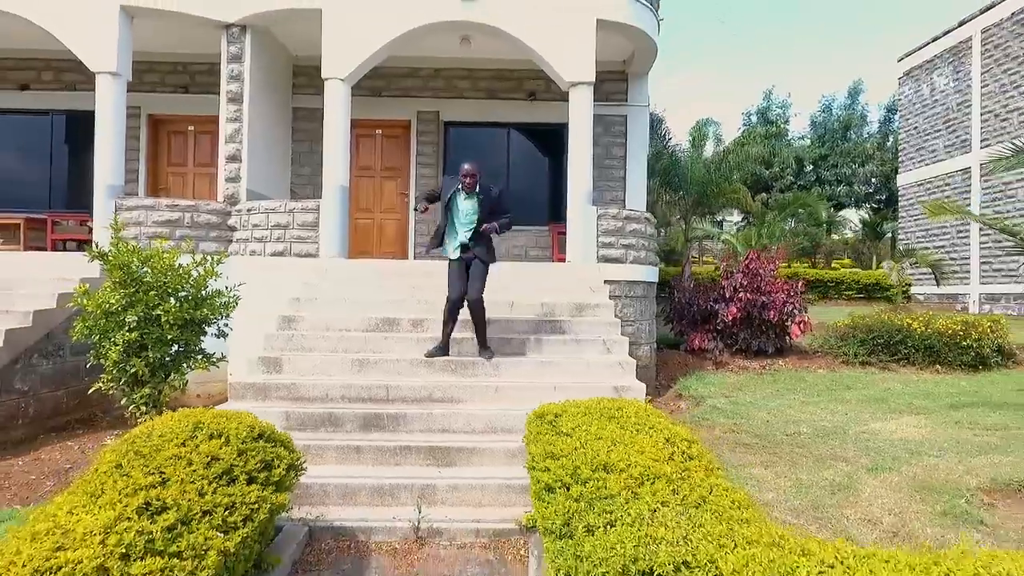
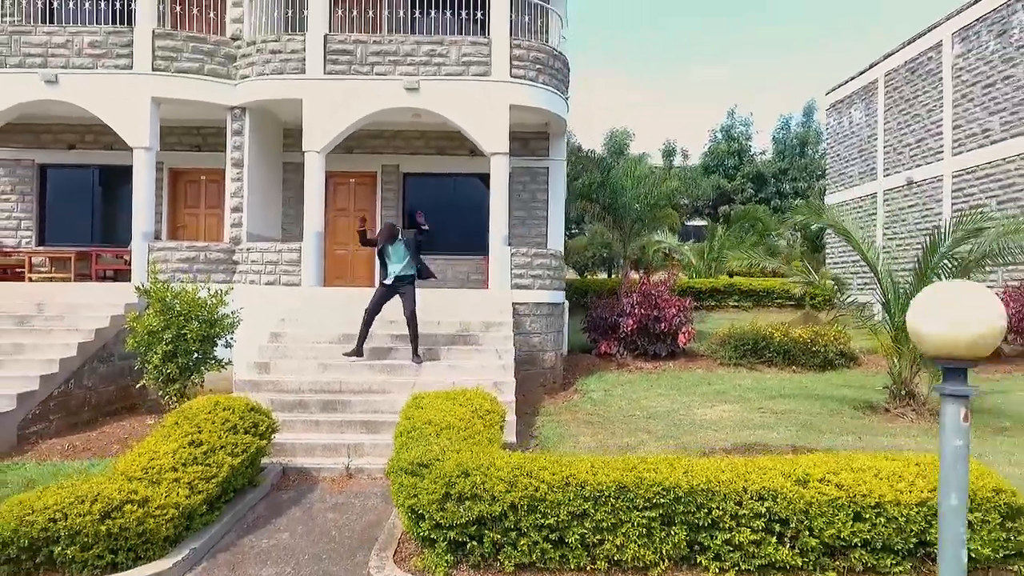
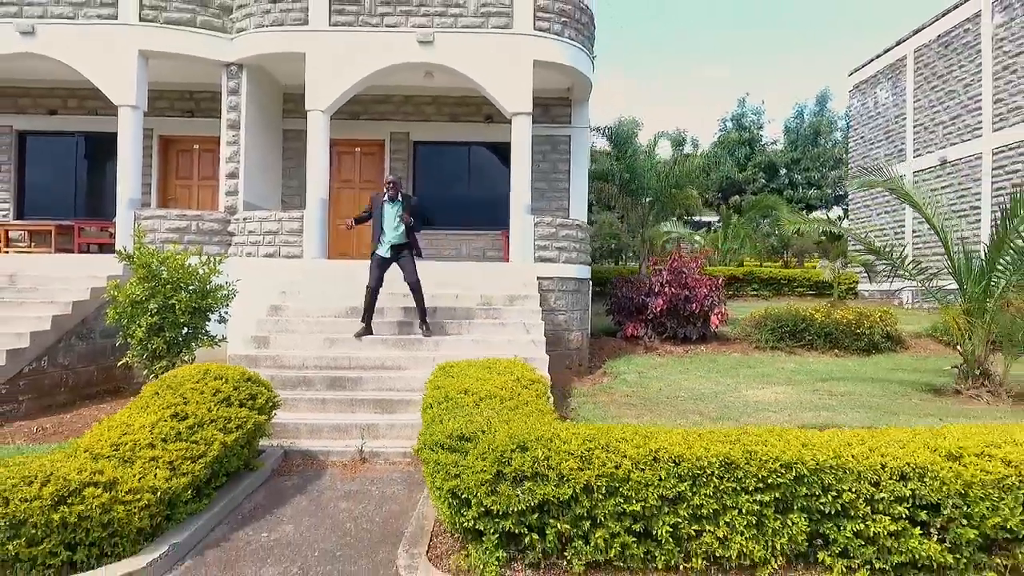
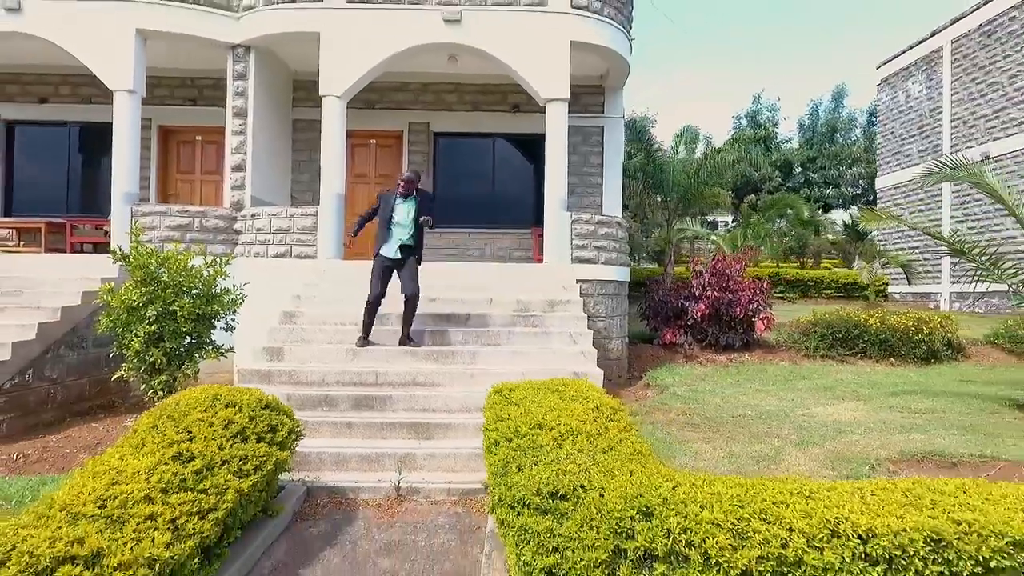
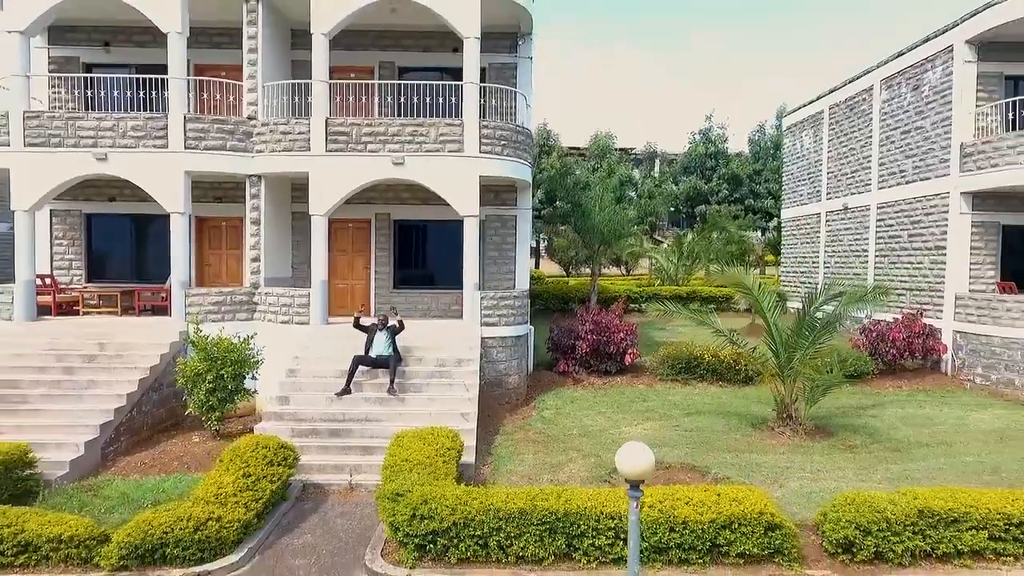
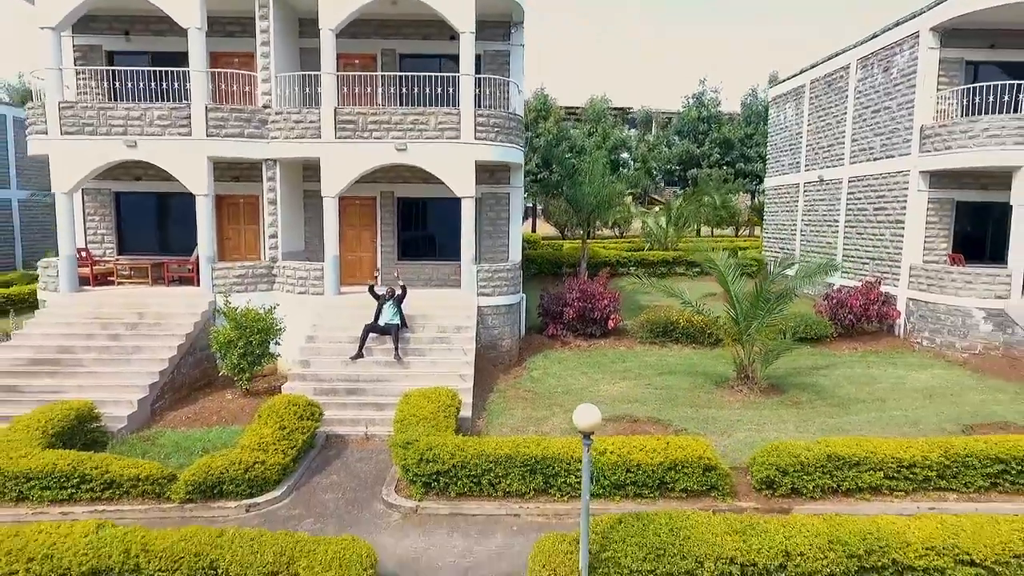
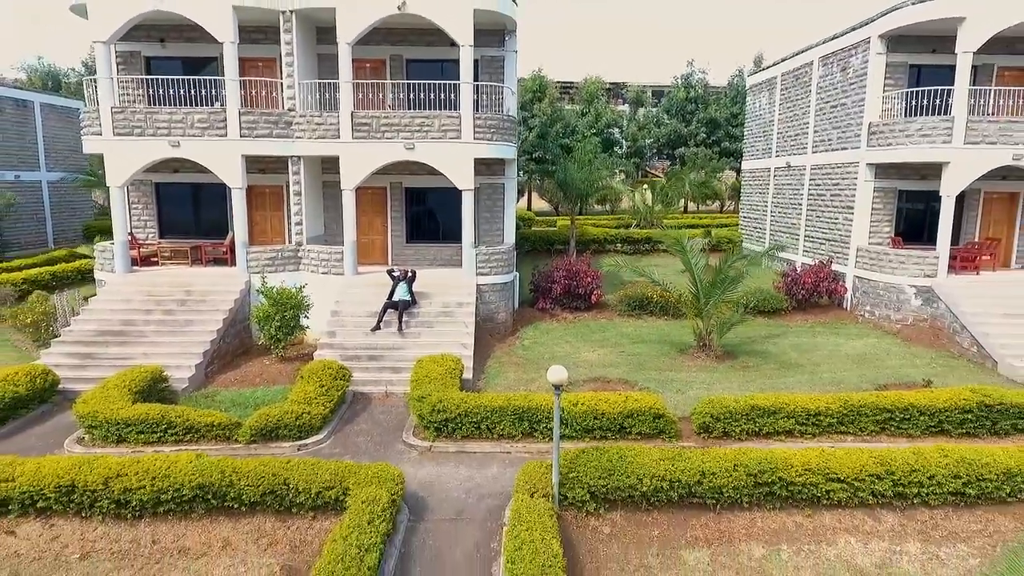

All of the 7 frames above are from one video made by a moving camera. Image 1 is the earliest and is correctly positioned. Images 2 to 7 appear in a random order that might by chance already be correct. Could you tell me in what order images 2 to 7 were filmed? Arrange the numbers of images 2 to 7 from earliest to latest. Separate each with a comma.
4, 3, 2, 5, 6, 7
